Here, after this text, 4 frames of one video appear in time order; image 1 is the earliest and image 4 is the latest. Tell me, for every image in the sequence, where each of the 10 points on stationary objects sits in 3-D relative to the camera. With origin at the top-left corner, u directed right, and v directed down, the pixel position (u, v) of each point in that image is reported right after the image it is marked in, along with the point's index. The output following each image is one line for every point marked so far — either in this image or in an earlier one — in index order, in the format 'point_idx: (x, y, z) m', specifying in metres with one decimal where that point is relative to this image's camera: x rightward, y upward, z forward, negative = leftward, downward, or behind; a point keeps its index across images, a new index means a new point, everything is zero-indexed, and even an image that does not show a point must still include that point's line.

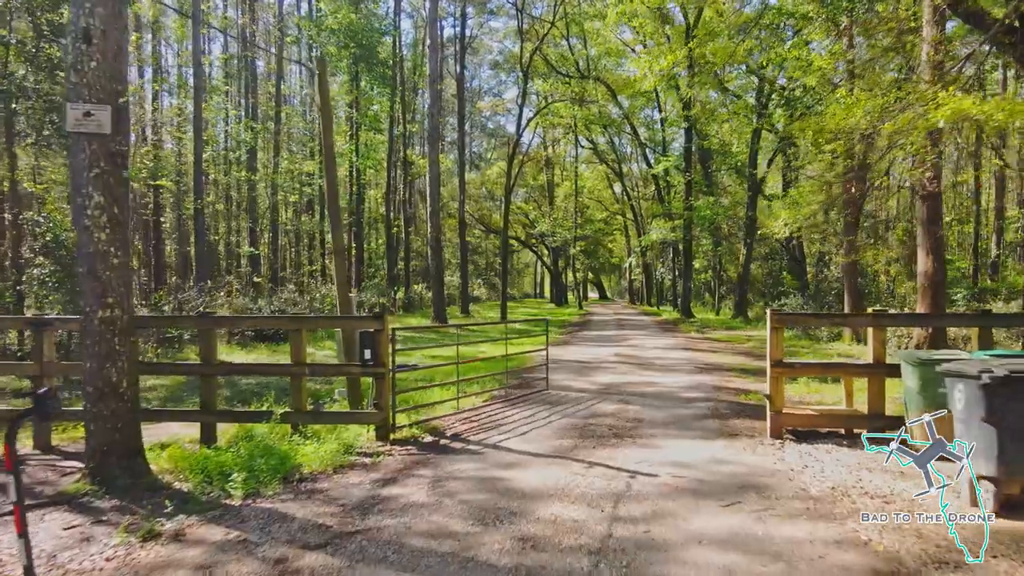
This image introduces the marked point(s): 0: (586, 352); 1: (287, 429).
0: (+1.6, -1.4, +15.4) m
1: (-2.2, -1.4, +6.8) m
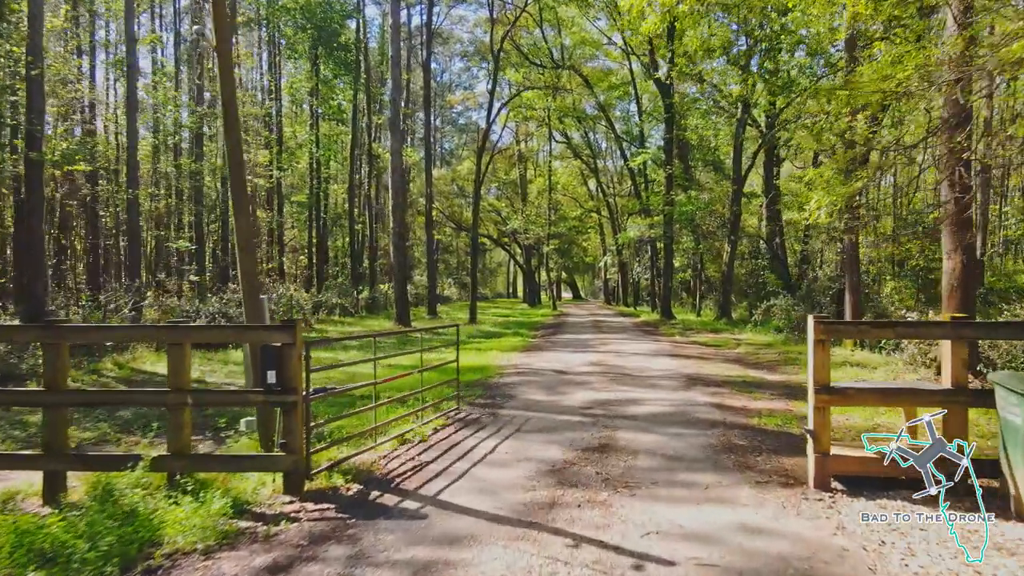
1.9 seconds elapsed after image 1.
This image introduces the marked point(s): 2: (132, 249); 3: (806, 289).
0: (+0.9, -1.4, +13.7) m
1: (-2.5, -1.4, +5.0) m
2: (-10.6, +1.1, +19.7) m
3: (+7.8, 0.0, +18.9) m
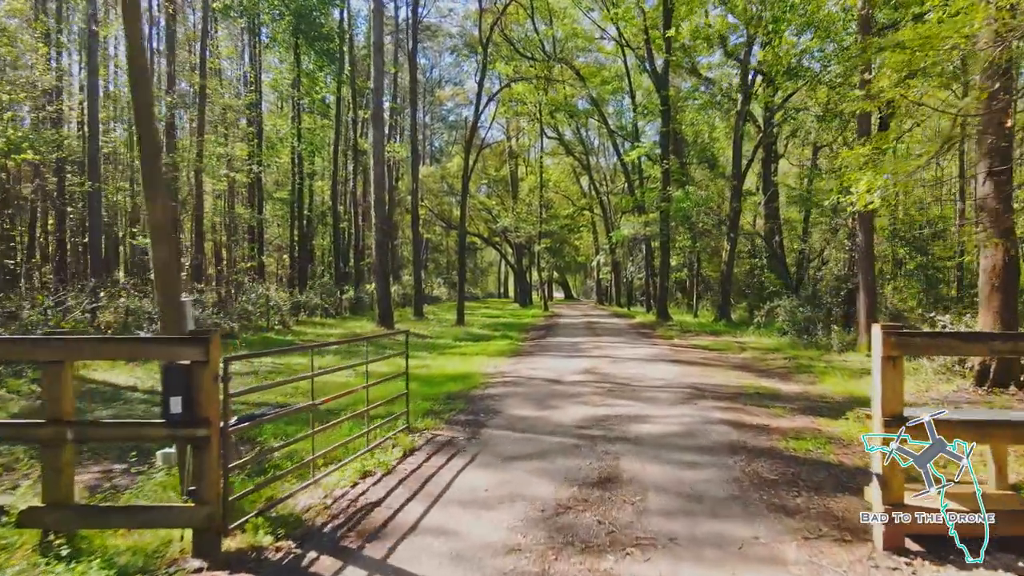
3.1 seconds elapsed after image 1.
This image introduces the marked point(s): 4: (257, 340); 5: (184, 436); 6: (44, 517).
0: (+0.7, -1.4, +12.6) m
1: (-2.6, -1.4, +3.9) m
2: (-10.9, +1.1, +18.5) m
3: (+7.5, 0.0, +17.9) m
4: (-6.3, -1.3, +17.4) m
5: (-1.7, -0.8, +3.8) m
6: (-2.5, -1.2, +3.8) m
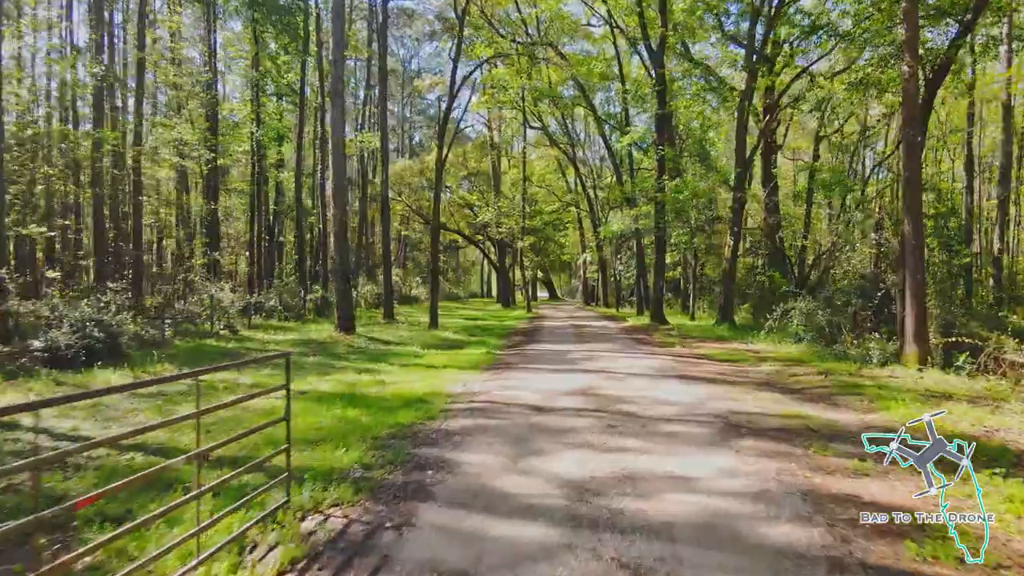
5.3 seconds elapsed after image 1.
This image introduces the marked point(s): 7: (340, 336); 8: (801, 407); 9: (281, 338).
0: (+0.3, -1.4, +10.2) m
1: (-2.8, -1.4, +1.4) m
2: (-11.4, +1.1, +15.8) m
3: (+7.0, 0.0, +15.6) m
4: (-6.8, -1.3, +14.8) m
5: (-1.9, -0.8, +1.3) m
6: (-2.7, -1.2, +1.3) m
7: (-4.6, -1.2, +19.0) m
8: (+3.3, -1.4, +8.2) m
9: (-6.0, -1.3, +18.5) m
